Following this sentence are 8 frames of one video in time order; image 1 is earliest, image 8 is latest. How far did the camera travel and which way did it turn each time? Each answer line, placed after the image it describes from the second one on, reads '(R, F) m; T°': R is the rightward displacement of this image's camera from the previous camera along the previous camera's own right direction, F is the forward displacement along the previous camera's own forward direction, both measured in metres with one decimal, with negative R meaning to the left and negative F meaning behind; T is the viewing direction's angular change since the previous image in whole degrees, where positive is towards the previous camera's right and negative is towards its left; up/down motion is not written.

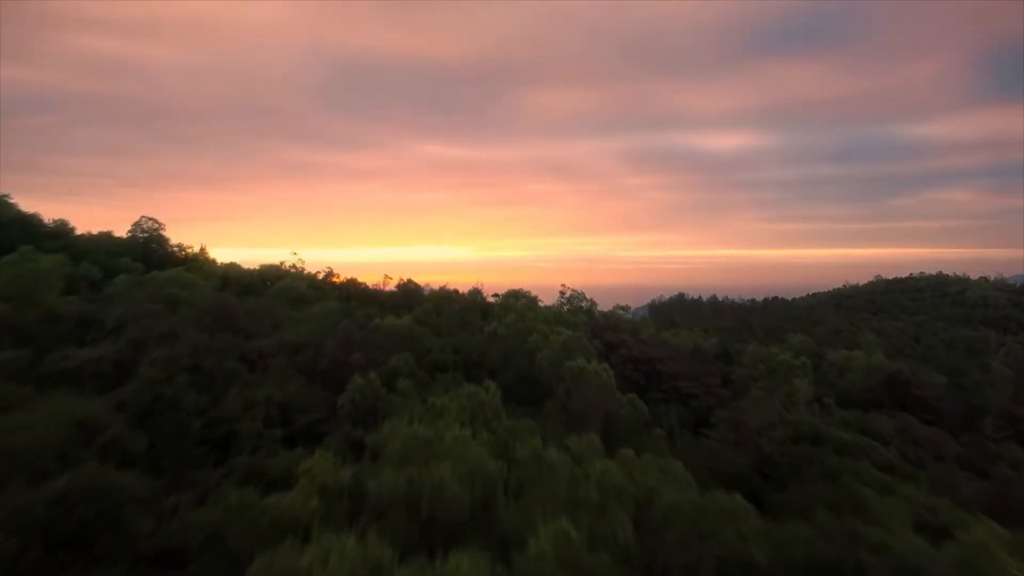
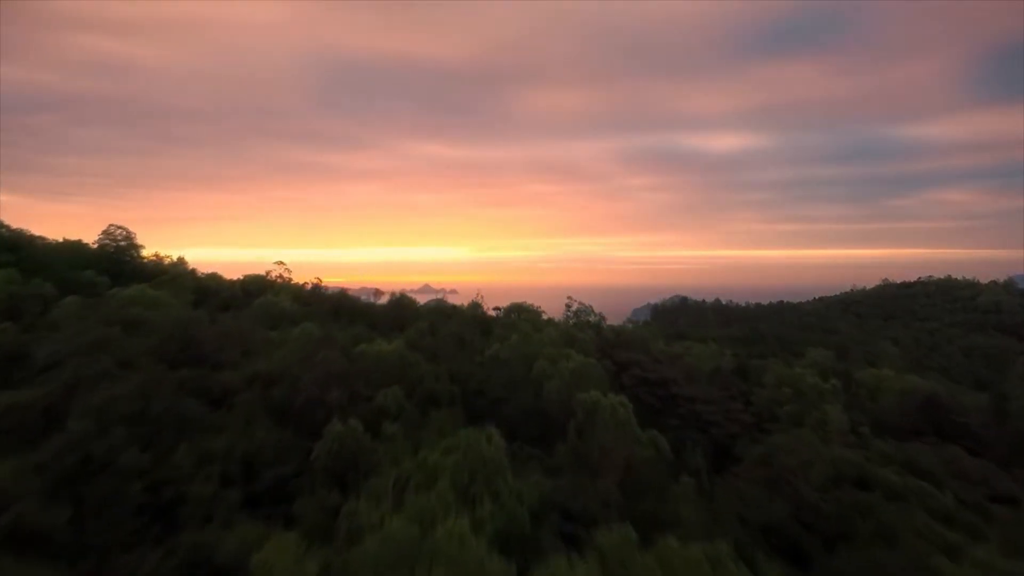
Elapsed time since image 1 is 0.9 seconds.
(-0.1, +1.1) m; 0°
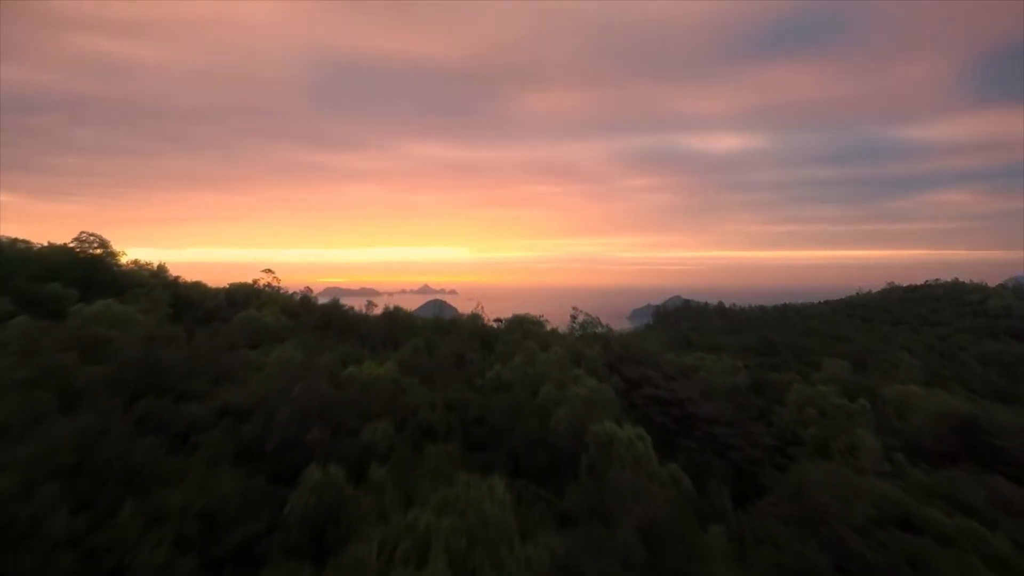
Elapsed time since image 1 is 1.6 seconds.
(-0.1, +0.9) m; 0°
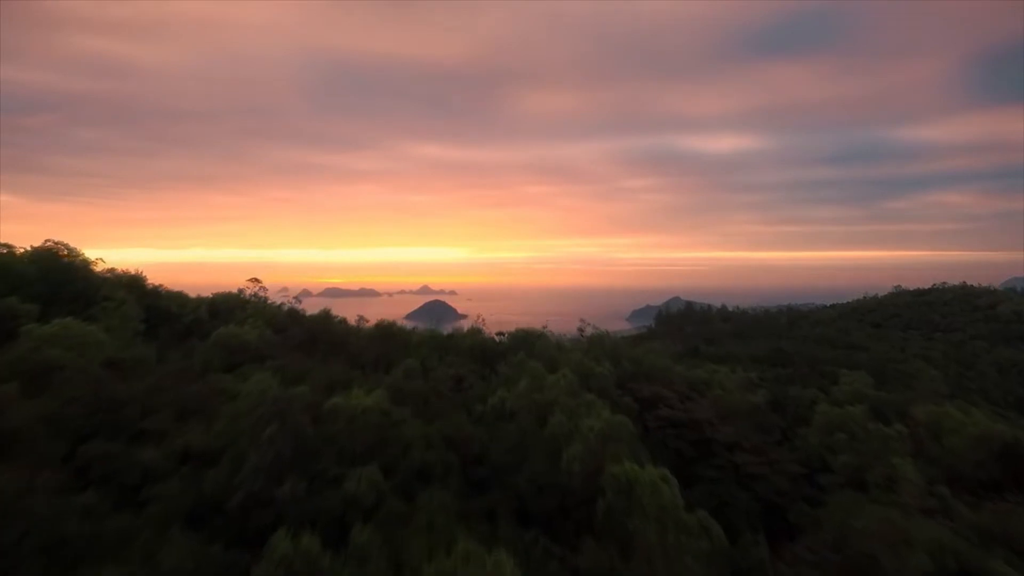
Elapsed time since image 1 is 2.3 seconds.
(-0.1, +0.9) m; 0°
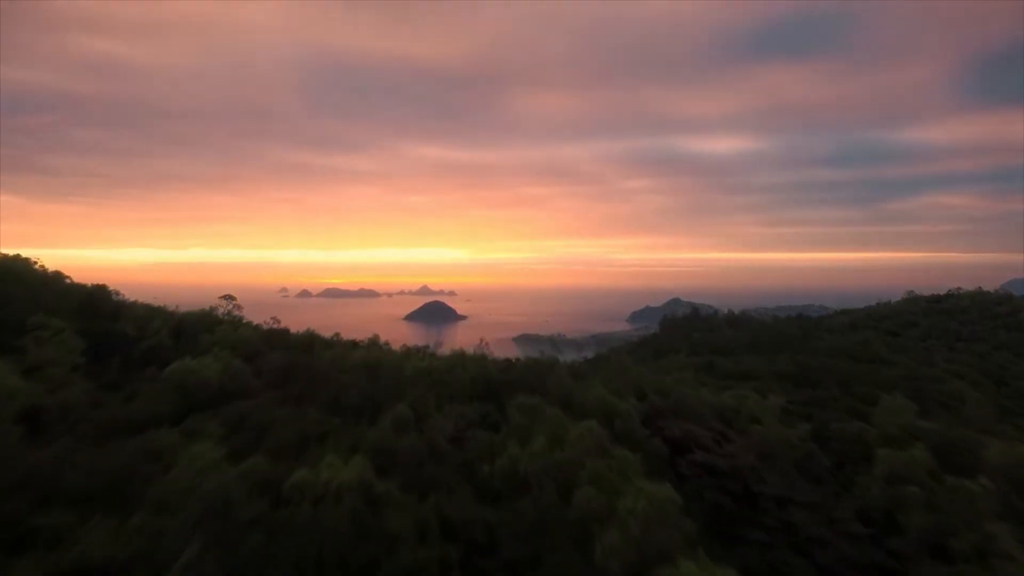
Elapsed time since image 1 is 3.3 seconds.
(-0.2, +1.6) m; 0°
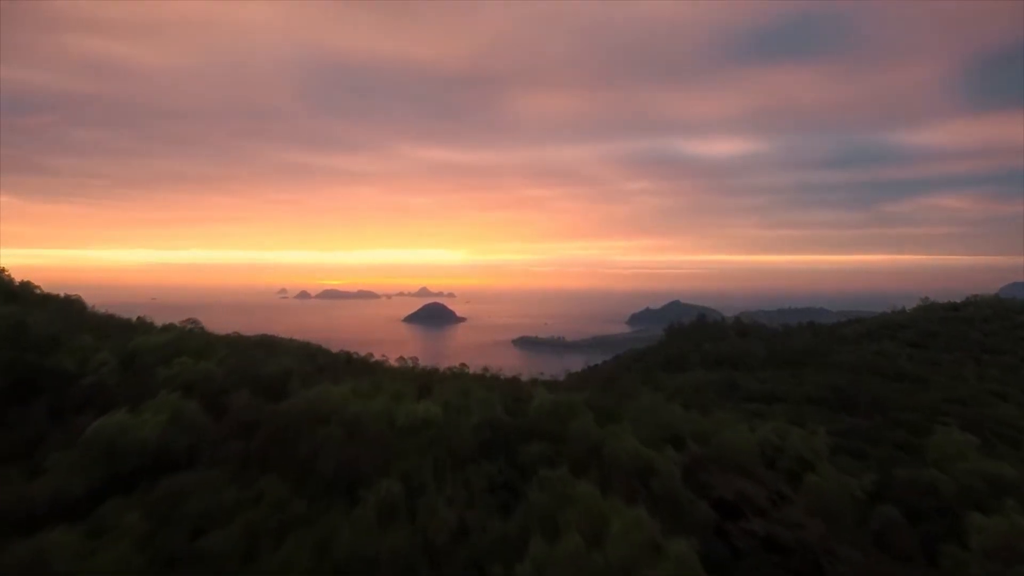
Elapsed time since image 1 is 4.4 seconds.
(-0.2, +1.7) m; 0°
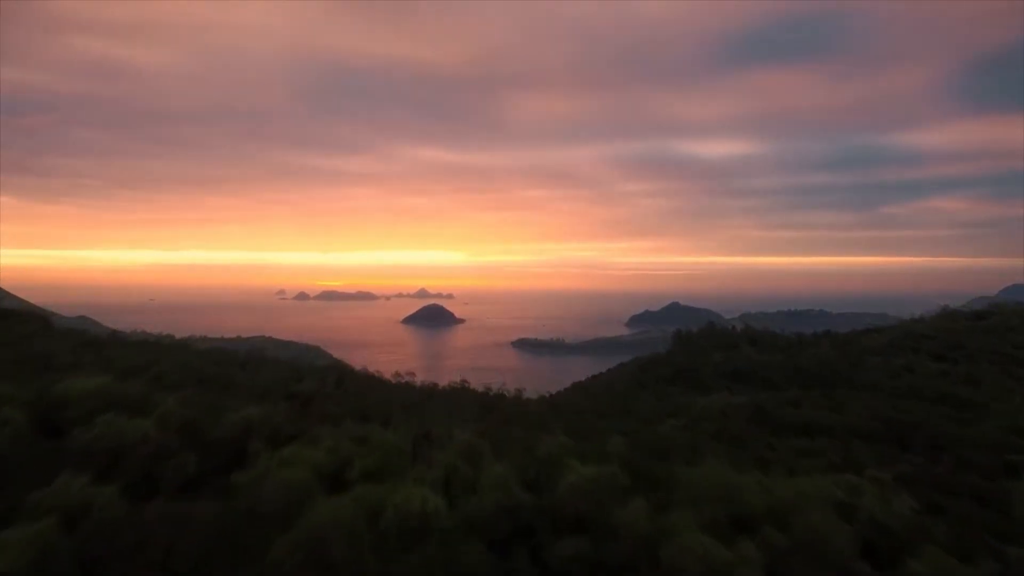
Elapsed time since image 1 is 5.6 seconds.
(-0.3, +2.0) m; 0°
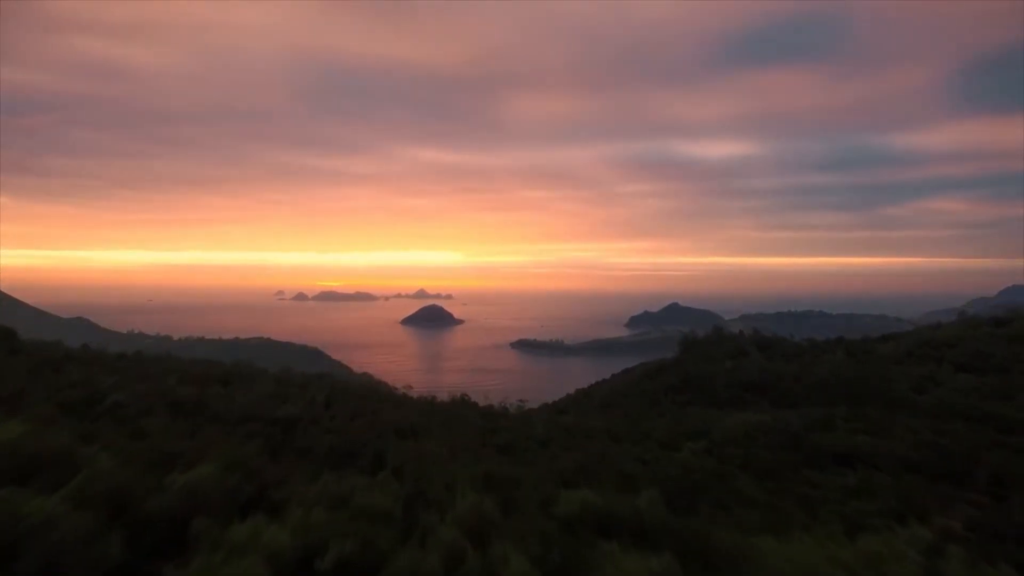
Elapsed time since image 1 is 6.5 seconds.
(-0.2, +1.7) m; 0°
